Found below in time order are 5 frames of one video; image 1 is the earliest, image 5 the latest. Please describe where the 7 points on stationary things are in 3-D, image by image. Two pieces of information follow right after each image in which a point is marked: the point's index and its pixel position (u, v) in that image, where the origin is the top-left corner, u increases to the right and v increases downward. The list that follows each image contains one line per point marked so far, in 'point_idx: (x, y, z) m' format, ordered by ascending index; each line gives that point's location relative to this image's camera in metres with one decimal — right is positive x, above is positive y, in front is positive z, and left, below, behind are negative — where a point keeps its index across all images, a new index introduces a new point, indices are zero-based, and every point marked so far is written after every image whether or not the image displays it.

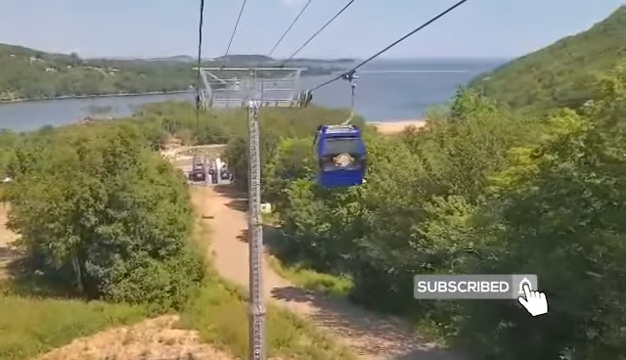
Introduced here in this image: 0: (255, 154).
0: (-1.2, +0.5, +15.4) m
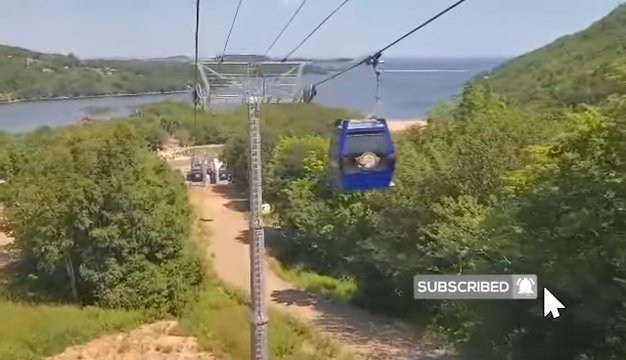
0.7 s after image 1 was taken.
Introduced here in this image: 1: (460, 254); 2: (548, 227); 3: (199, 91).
0: (-1.1, +0.5, +14.4) m
1: (+3.9, -2.0, +19.5) m
2: (+5.2, -1.0, +16.1) m
3: (-2.6, +2.1, +16.7) m
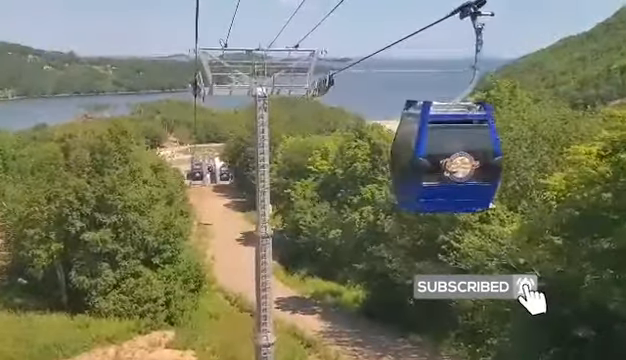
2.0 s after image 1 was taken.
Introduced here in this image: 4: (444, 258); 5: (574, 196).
0: (-0.8, +0.5, +12.6) m
1: (+4.2, -2.1, +17.7) m
2: (+5.4, -1.1, +14.3) m
3: (-2.3, +2.0, +14.8) m
4: (+3.5, -2.1, +19.5) m
5: (+5.3, -0.3, +15.1) m
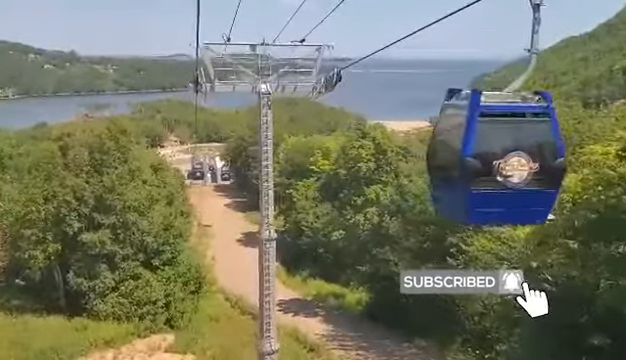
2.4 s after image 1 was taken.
0: (-0.7, +0.5, +12.1) m
1: (+4.3, -2.1, +17.1) m
2: (+5.5, -1.2, +13.8) m
3: (-2.2, +2.0, +14.3) m
4: (+3.6, -2.2, +19.0) m
5: (+5.4, -0.4, +14.5) m
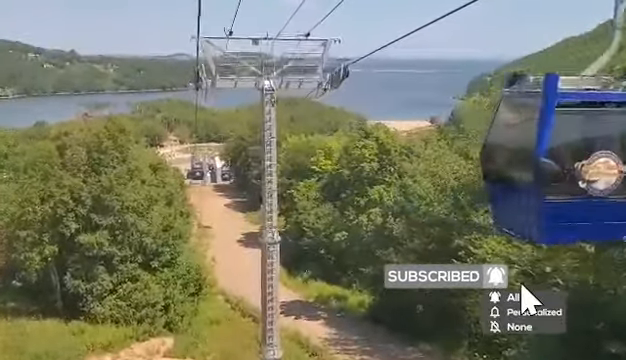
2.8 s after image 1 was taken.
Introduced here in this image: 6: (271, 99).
0: (-0.6, +0.5, +11.5) m
1: (+4.4, -2.1, +16.6) m
2: (+5.6, -1.2, +13.2) m
3: (-2.1, +2.0, +13.8) m
4: (+3.7, -2.2, +18.5) m
5: (+5.5, -0.4, +14.0) m
6: (-0.6, +1.4, +11.4) m
